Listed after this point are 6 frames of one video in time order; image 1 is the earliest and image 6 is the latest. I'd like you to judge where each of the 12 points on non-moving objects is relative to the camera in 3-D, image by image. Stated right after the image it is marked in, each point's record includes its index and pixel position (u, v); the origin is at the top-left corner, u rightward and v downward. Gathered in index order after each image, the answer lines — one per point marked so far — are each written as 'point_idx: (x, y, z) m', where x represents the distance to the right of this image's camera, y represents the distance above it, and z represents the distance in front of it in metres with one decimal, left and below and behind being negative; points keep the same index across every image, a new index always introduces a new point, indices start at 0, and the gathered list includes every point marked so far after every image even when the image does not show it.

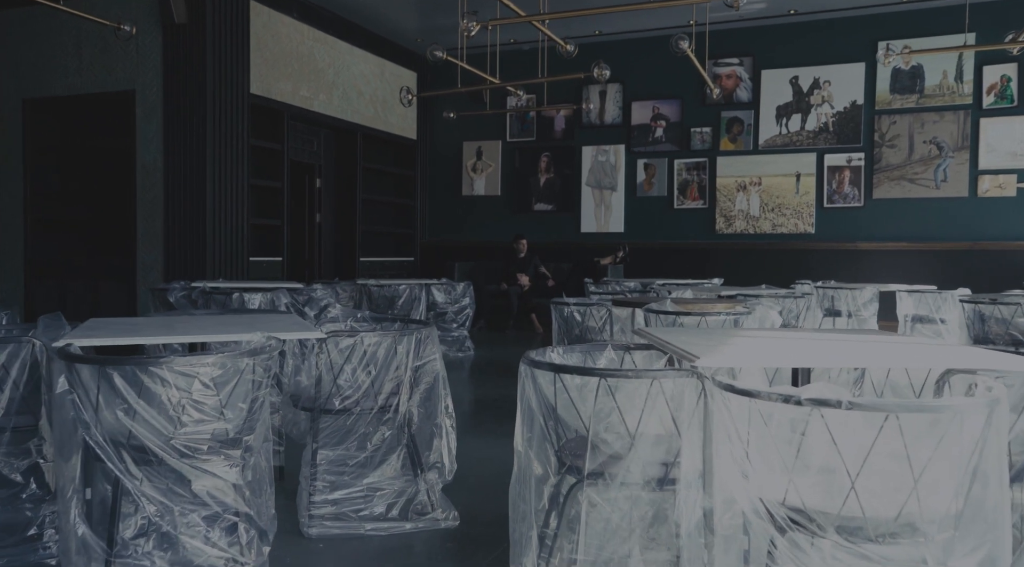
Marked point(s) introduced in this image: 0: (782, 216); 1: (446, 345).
0: (+2.8, +0.7, +8.9) m
1: (-0.6, -0.5, +7.2) m
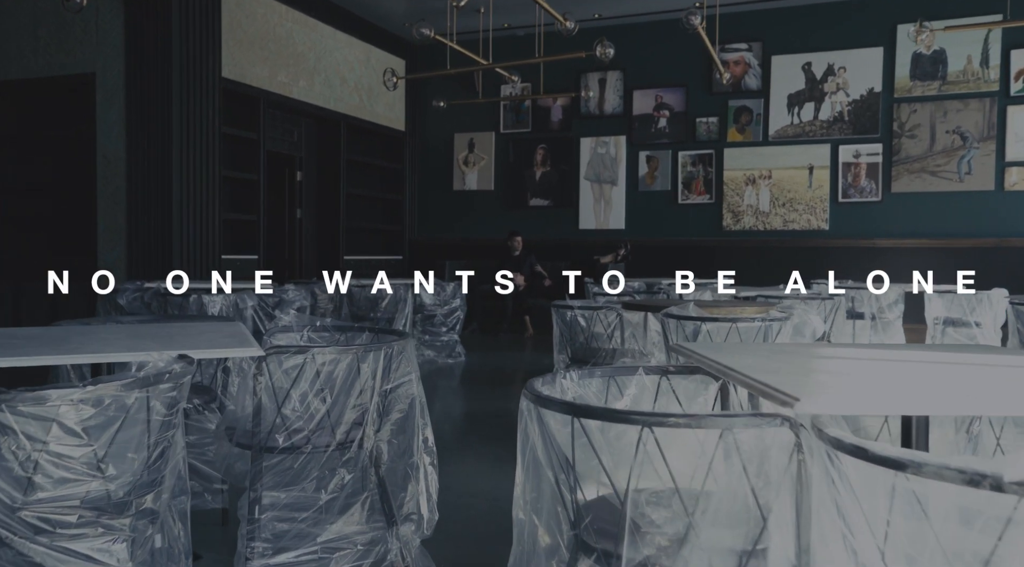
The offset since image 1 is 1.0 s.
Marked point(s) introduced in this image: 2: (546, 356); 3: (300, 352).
0: (+2.7, +0.7, +8.3) m
1: (-0.6, -0.5, +6.6) m
2: (+0.3, -0.6, +7.2) m
3: (-0.5, -0.2, +2.0) m
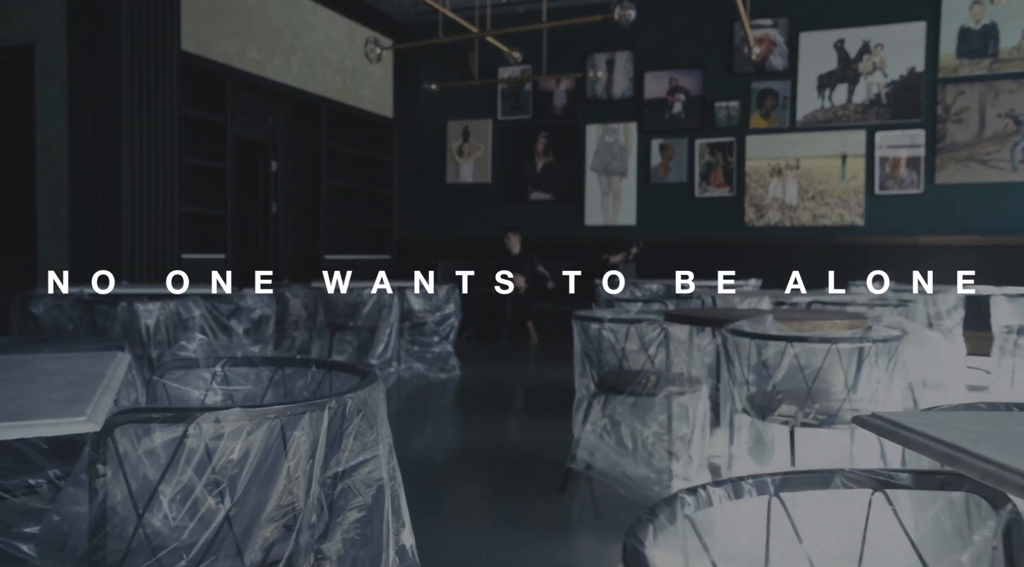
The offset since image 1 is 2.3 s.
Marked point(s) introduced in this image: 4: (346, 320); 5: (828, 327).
0: (+2.7, +0.7, +7.5) m
1: (-0.6, -0.5, +5.8) m
2: (+0.3, -0.6, +6.3) m
3: (-0.4, -0.2, +1.1) m
4: (-1.0, -0.2, +5.1) m
5: (+0.9, -0.1, +2.5) m
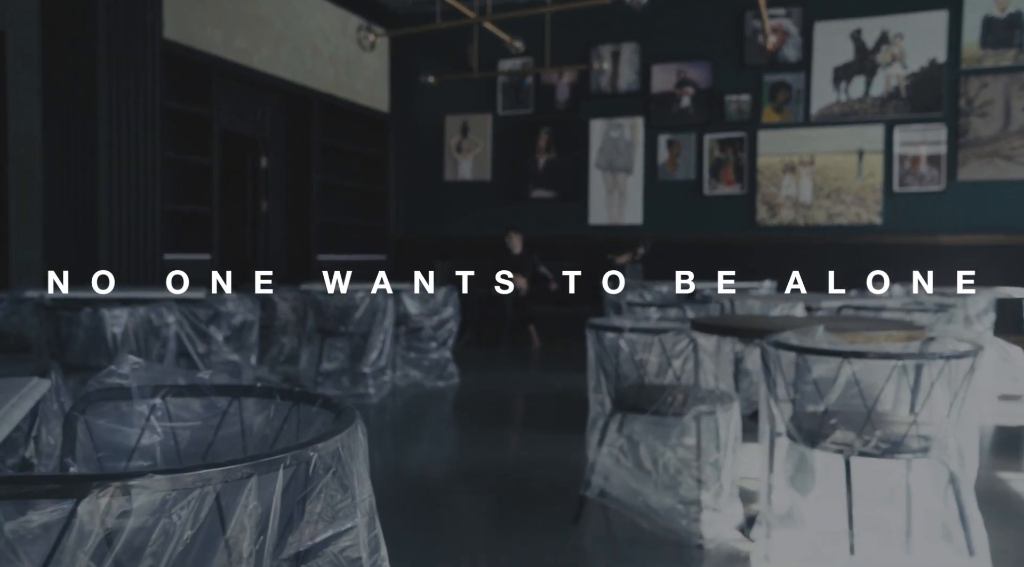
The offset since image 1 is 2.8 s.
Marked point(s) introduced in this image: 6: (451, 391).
0: (+2.7, +0.7, +7.2) m
1: (-0.6, -0.6, +5.4) m
2: (+0.3, -0.6, +6.0) m
3: (-0.4, -0.2, +0.8) m
4: (-1.0, -0.2, +4.8) m
5: (+1.0, -0.1, +2.2) m
6: (-0.4, -0.7, +5.3) m
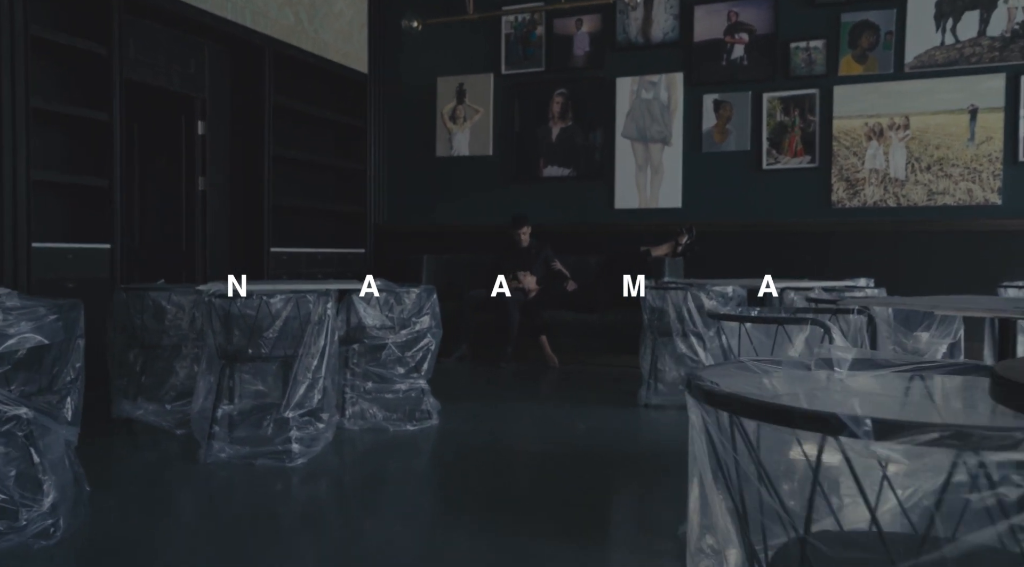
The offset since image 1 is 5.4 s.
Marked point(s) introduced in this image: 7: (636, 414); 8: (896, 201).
0: (+2.8, +0.7, +5.5) m
1: (-0.6, -0.5, +3.8) m
2: (+0.3, -0.6, +4.3) m
3: (-0.5, -0.2, -0.8) m
4: (-1.0, -0.2, +3.2) m
5: (+0.9, -0.1, +0.6) m
6: (-0.4, -0.7, +3.7) m
7: (+0.6, -0.7, +4.3) m
8: (+2.5, +0.5, +5.6) m
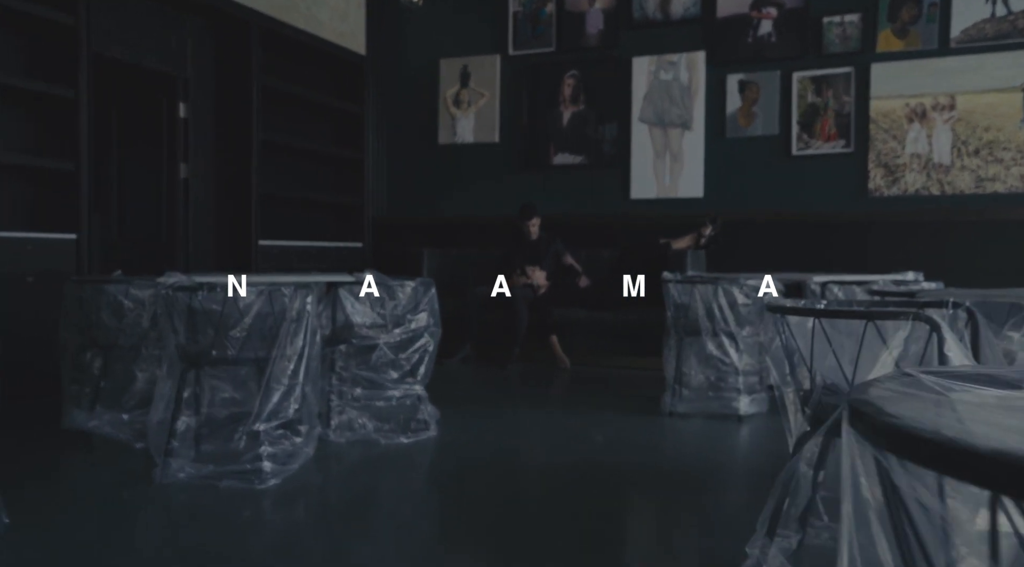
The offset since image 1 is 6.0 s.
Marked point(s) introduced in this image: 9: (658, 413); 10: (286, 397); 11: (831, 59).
0: (+2.8, +0.7, +5.0) m
1: (-0.5, -0.5, +3.4) m
2: (+0.4, -0.6, +3.9) m
3: (-0.5, -0.2, -1.3) m
4: (-0.9, -0.2, +2.7) m
5: (+0.9, -0.1, +0.1) m
6: (-0.3, -0.6, +3.2) m
7: (+0.7, -0.6, +3.8) m
8: (+2.6, +0.6, +5.1) m
9: (+0.7, -0.6, +4.0) m
10: (-0.7, -0.4, +2.9) m
11: (+2.0, +1.4, +5.4) m
